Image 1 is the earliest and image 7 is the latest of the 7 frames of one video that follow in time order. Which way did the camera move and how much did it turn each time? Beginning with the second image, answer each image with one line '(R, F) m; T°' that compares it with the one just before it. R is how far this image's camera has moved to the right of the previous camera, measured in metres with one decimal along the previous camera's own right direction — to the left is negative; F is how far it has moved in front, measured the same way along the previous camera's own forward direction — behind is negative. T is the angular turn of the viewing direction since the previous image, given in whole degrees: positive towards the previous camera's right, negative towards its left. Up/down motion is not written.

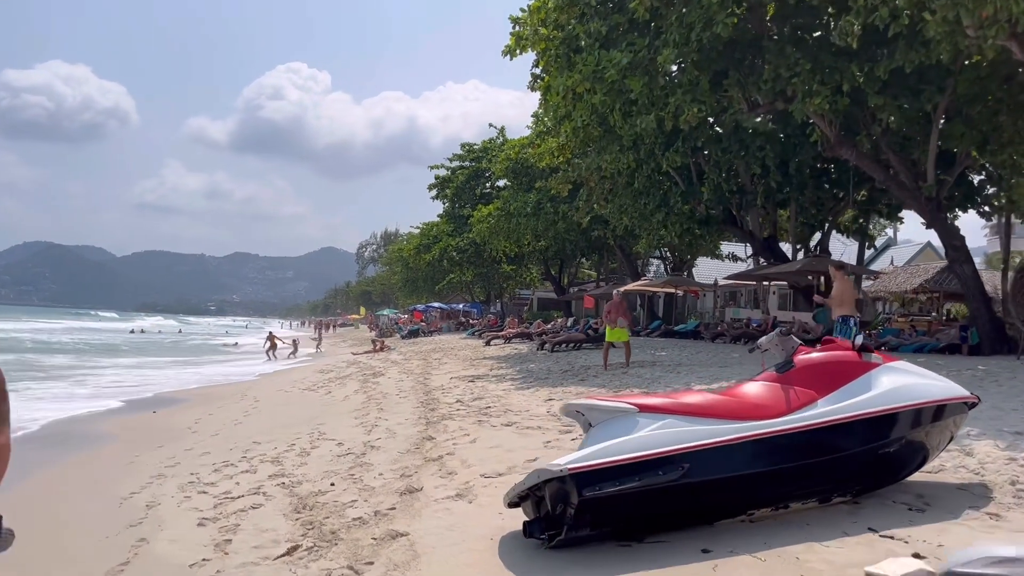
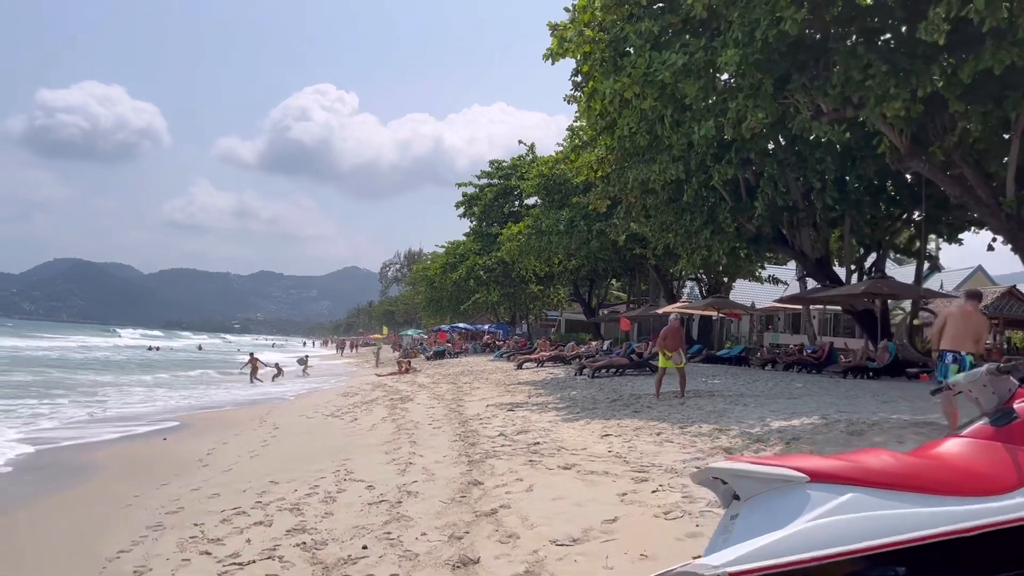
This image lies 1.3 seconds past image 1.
(-0.3, +1.2) m; -2°
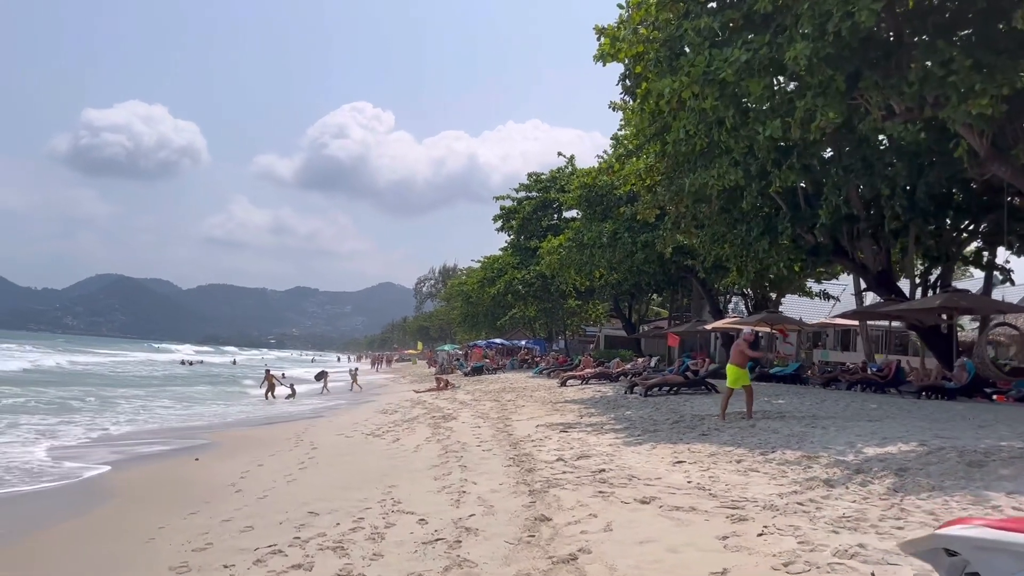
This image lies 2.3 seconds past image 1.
(-0.3, +0.8) m; -2°
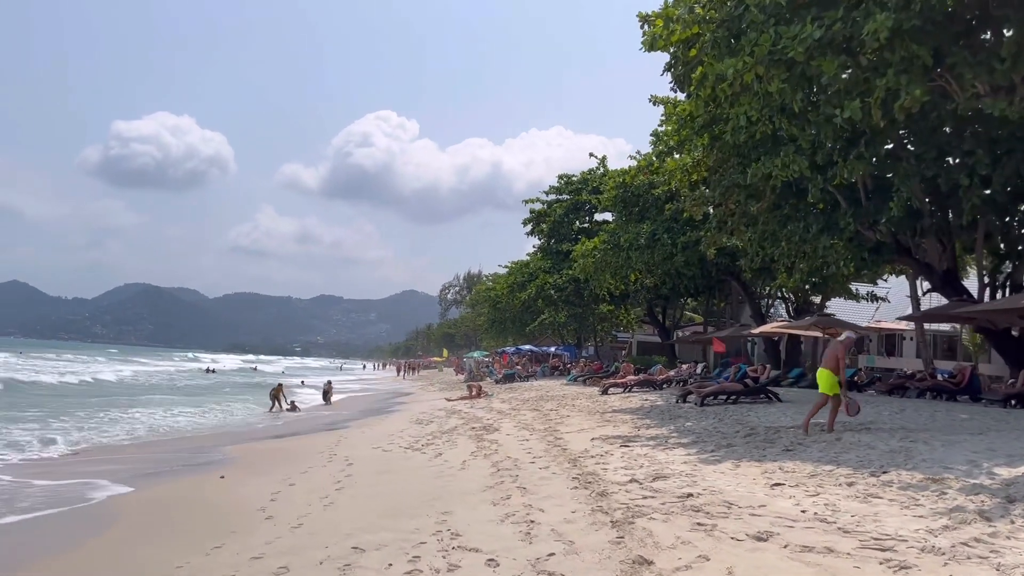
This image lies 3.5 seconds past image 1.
(-0.4, +1.1) m; -2°
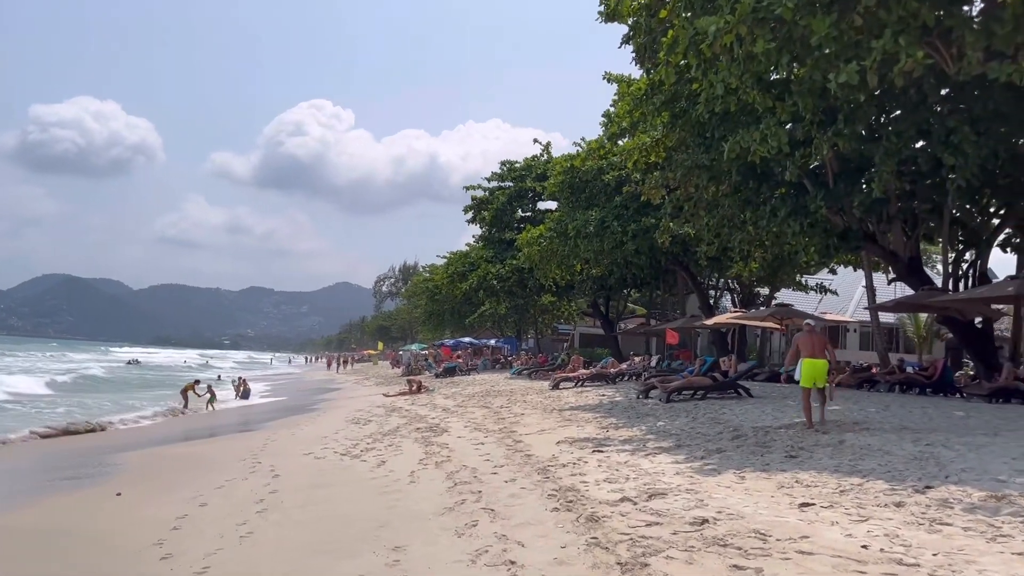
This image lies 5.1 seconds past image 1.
(-0.2, +1.5) m; +4°
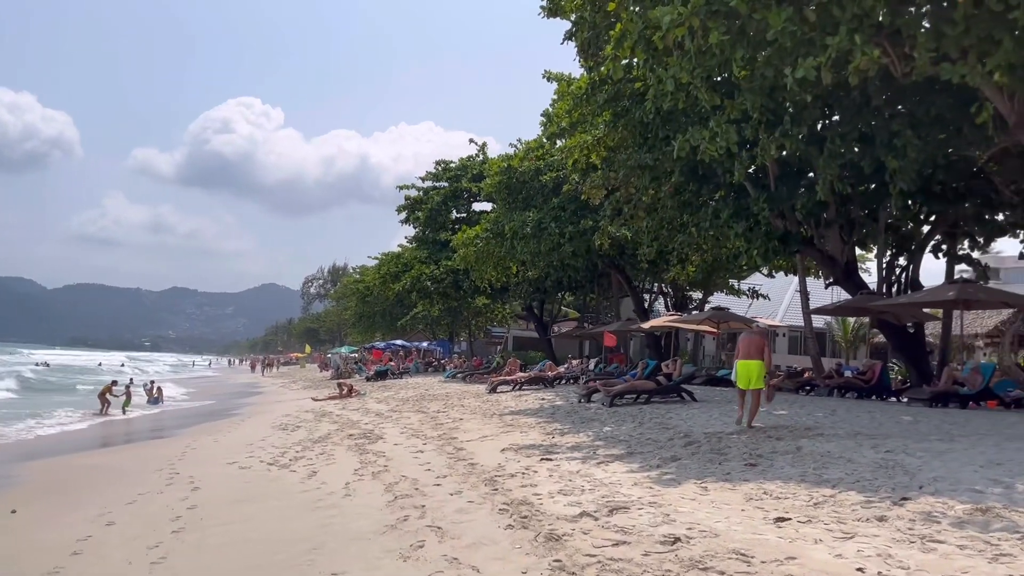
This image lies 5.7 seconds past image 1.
(-0.1, +0.6) m; +5°
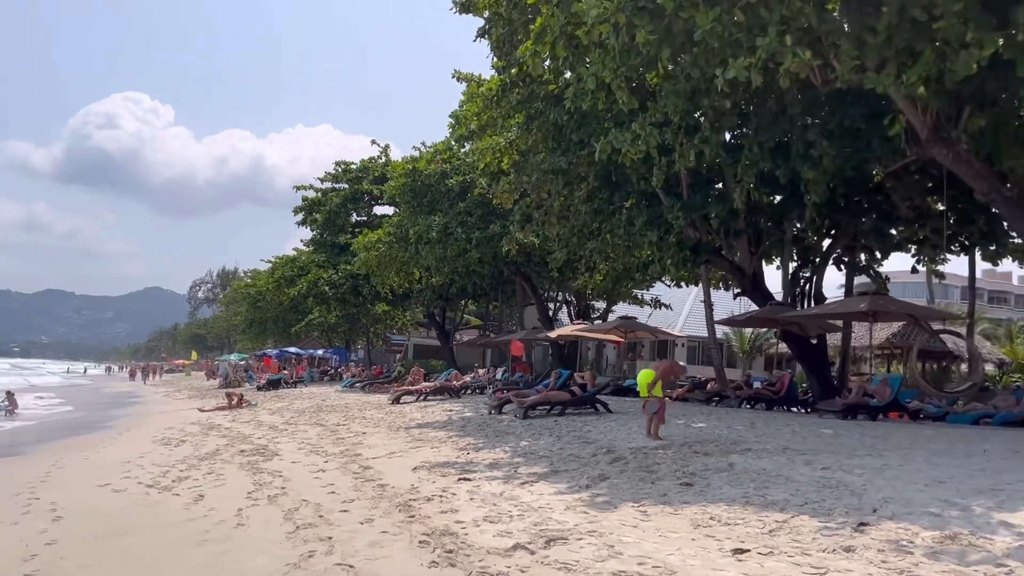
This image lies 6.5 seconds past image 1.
(-0.2, +0.7) m; +7°
